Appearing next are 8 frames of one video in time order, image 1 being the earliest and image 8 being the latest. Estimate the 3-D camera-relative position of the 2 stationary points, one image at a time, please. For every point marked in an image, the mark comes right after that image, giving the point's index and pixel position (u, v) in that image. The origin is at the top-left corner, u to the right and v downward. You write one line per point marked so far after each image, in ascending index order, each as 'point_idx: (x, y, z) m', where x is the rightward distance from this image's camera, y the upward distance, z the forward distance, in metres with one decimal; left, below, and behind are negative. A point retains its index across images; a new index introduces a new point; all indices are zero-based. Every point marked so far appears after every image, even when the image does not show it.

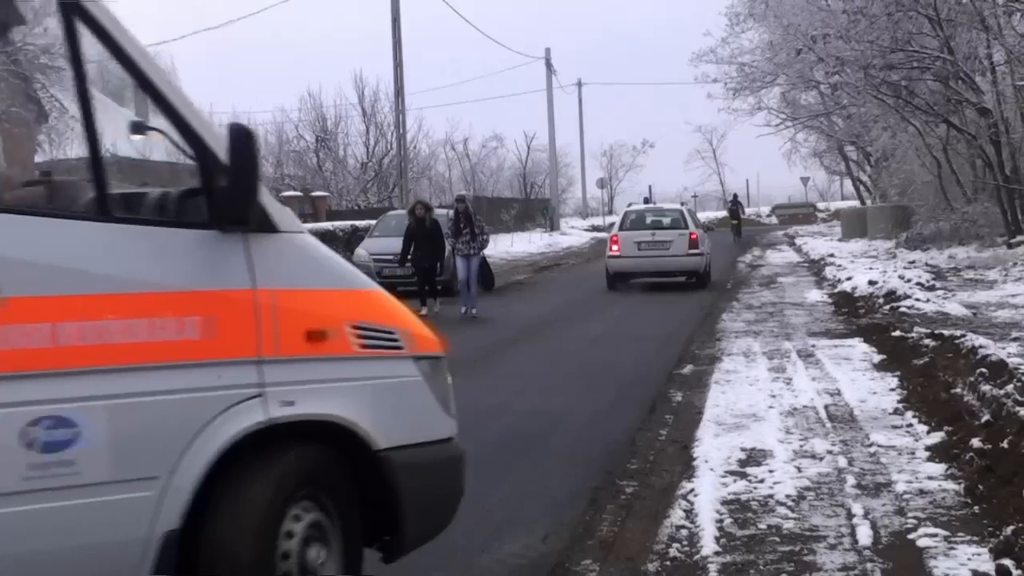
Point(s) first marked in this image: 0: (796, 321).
0: (+1.5, -0.2, +12.6) m
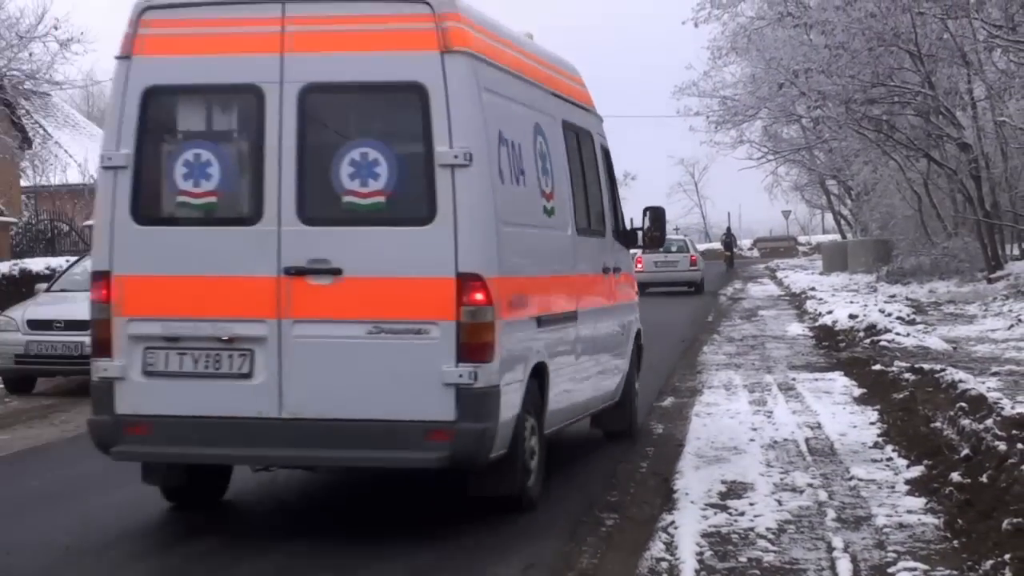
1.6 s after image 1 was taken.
0: (+1.4, -0.4, +12.6) m
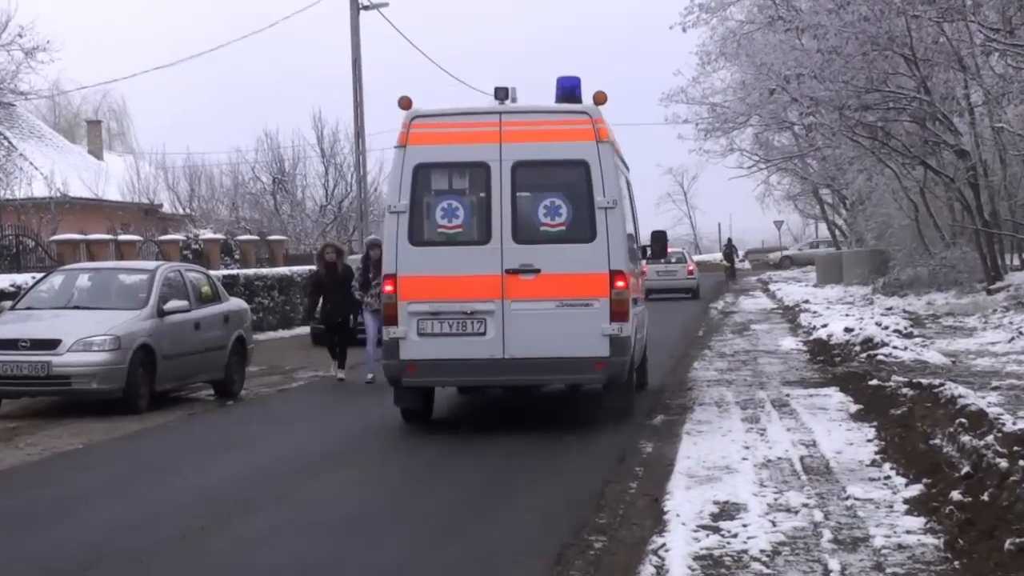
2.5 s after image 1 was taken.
0: (+1.3, -0.4, +12.2) m
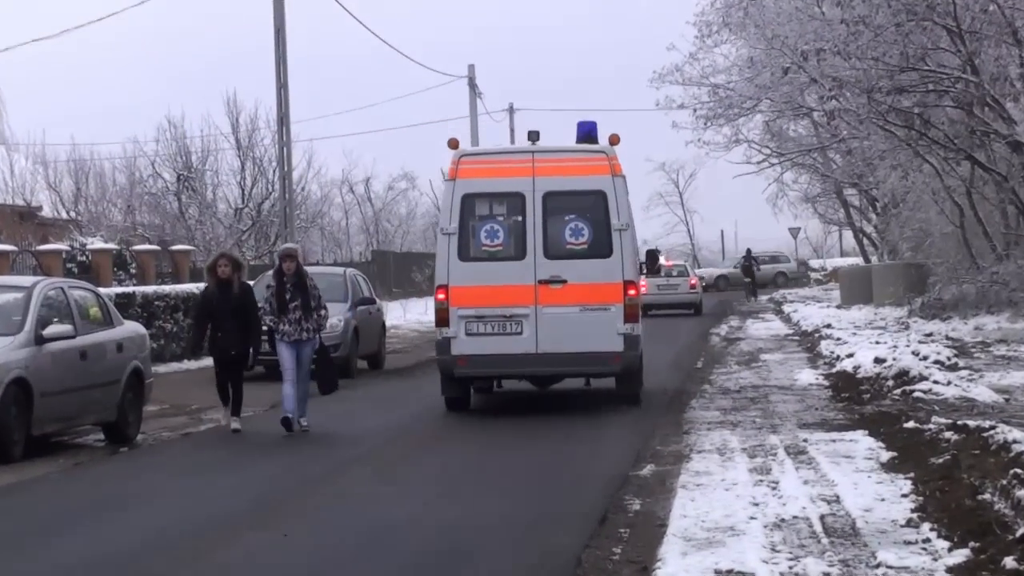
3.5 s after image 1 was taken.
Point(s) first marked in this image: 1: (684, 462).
0: (+1.2, -0.5, +10.4) m
1: (+0.7, -0.7, +9.3) m
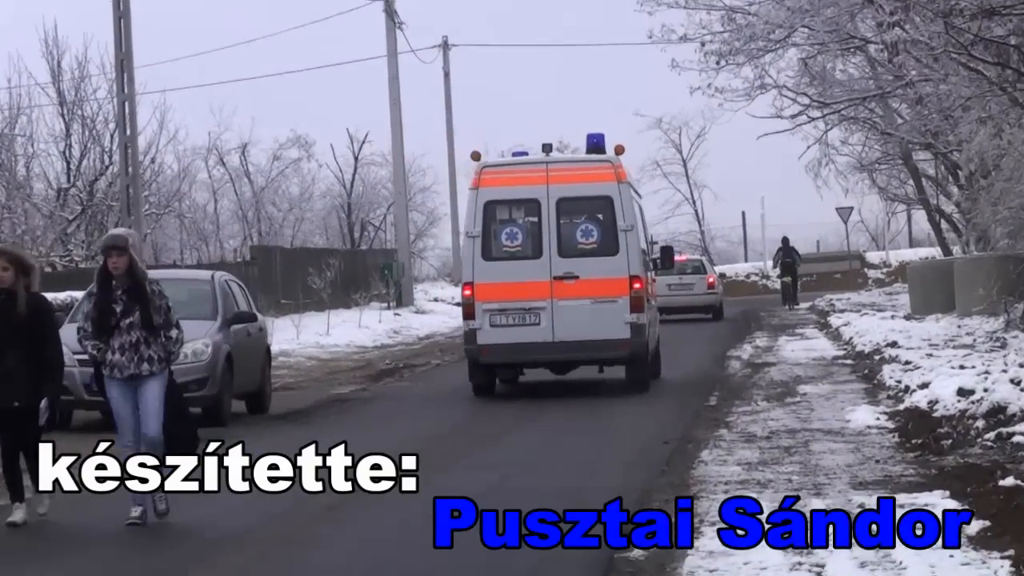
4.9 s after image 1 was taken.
0: (+1.1, -0.5, +8.0) m
1: (+0.5, -0.7, +6.8) m
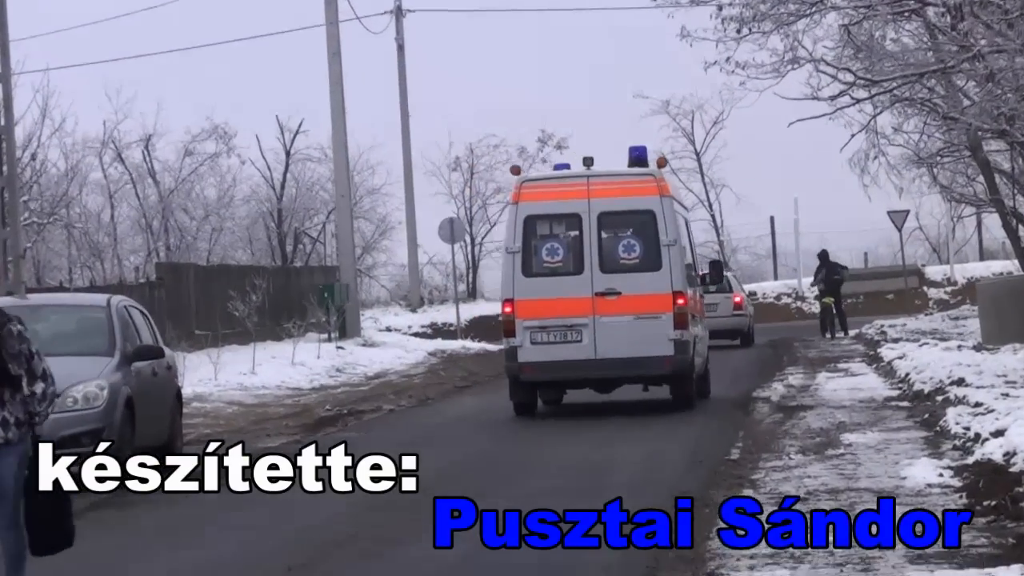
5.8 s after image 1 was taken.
0: (+1.0, -0.6, +6.7) m
1: (+0.5, -0.7, +5.6) m
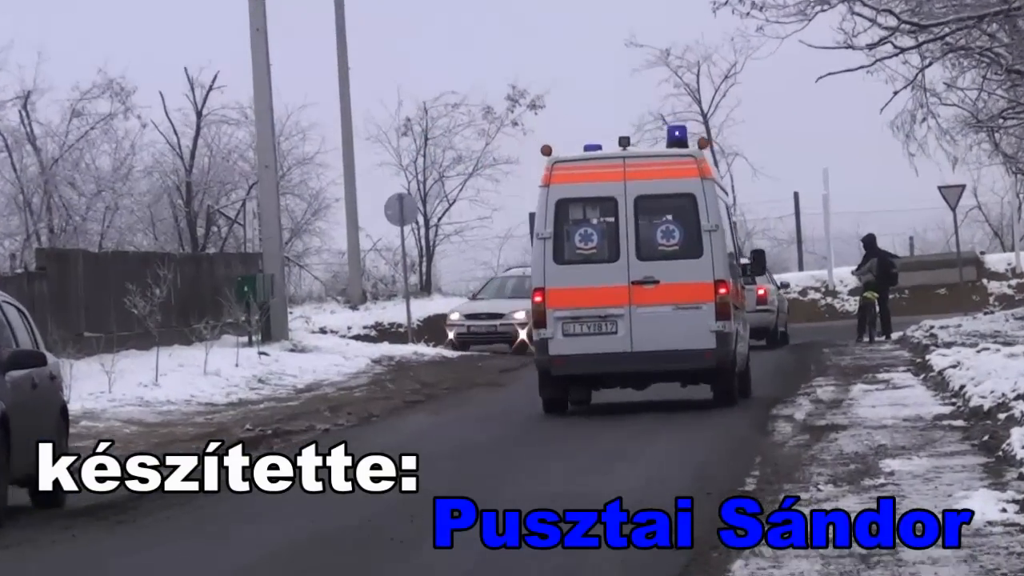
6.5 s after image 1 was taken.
0: (+1.0, -0.5, +5.8) m
1: (+0.4, -0.7, +4.7) m
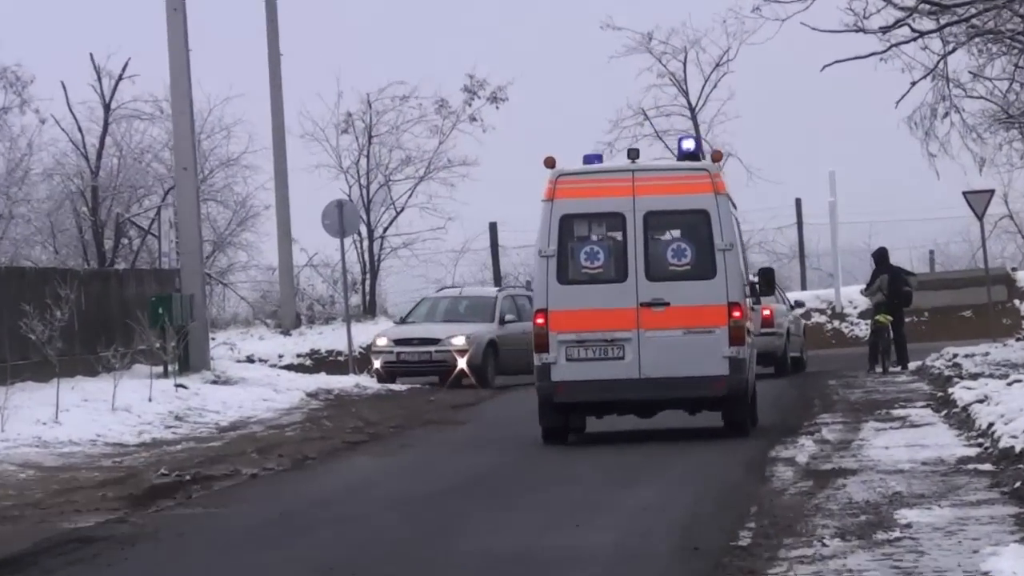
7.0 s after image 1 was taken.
0: (+0.9, -0.6, +5.3) m
1: (+0.4, -0.8, +4.2) m
